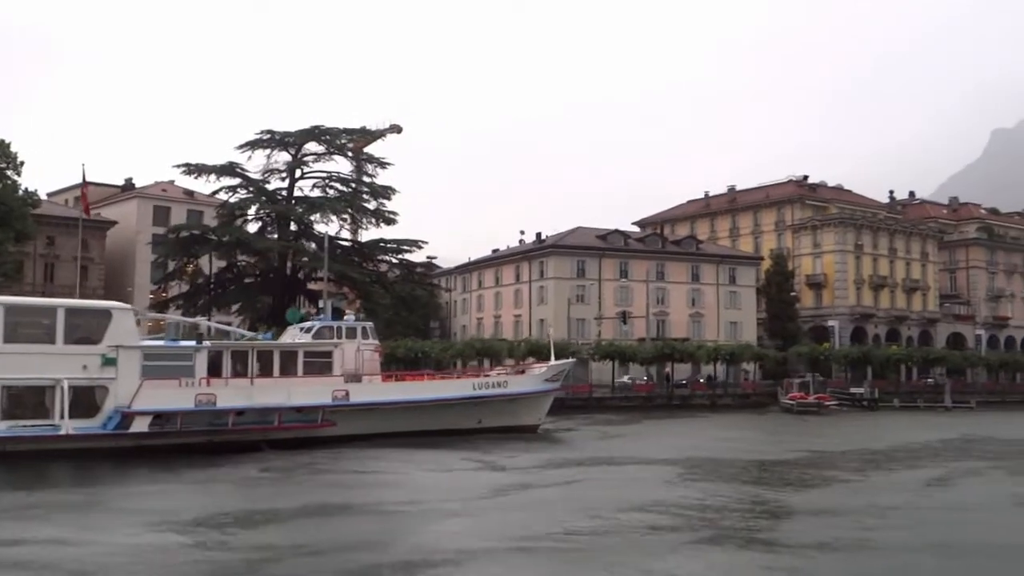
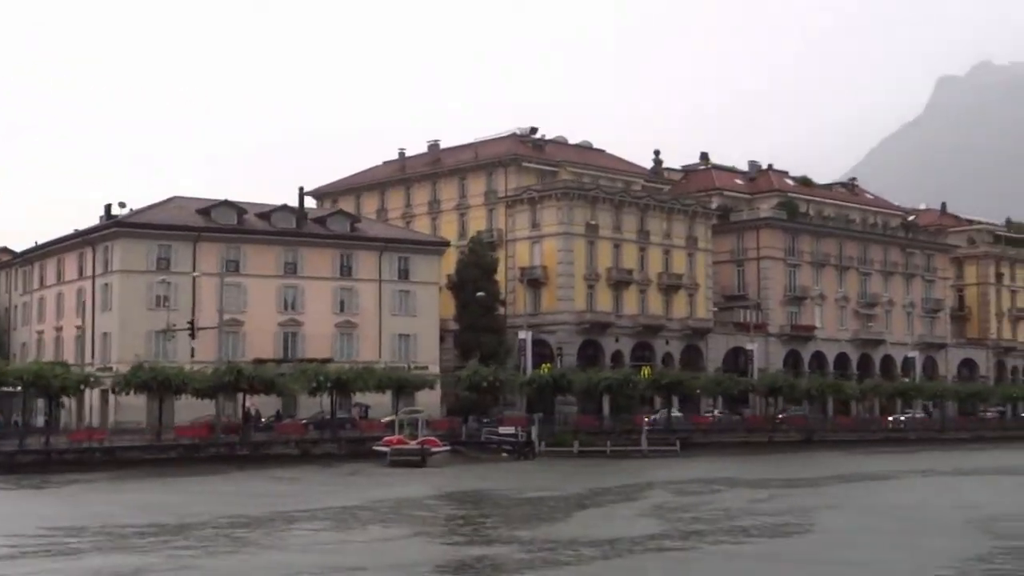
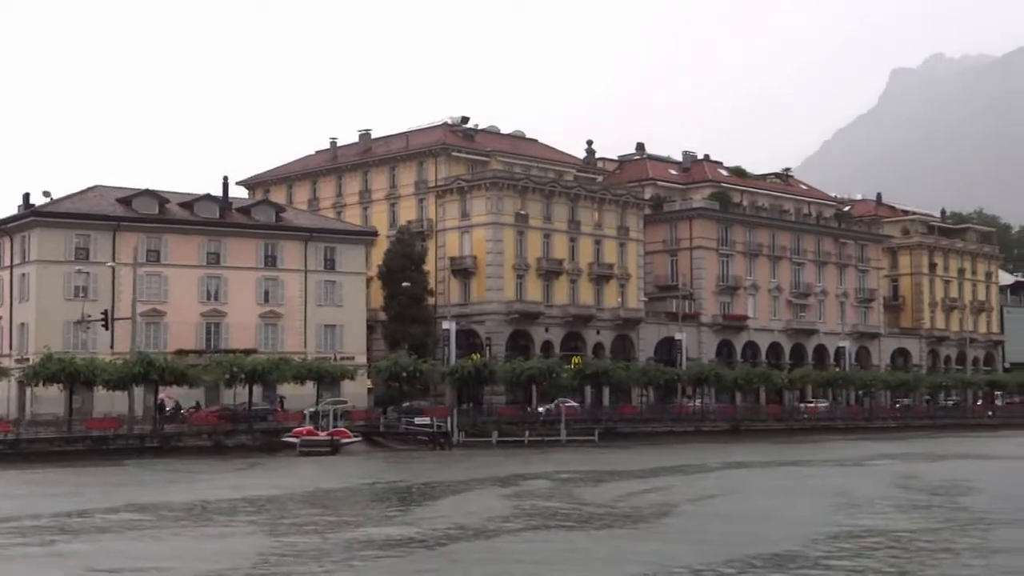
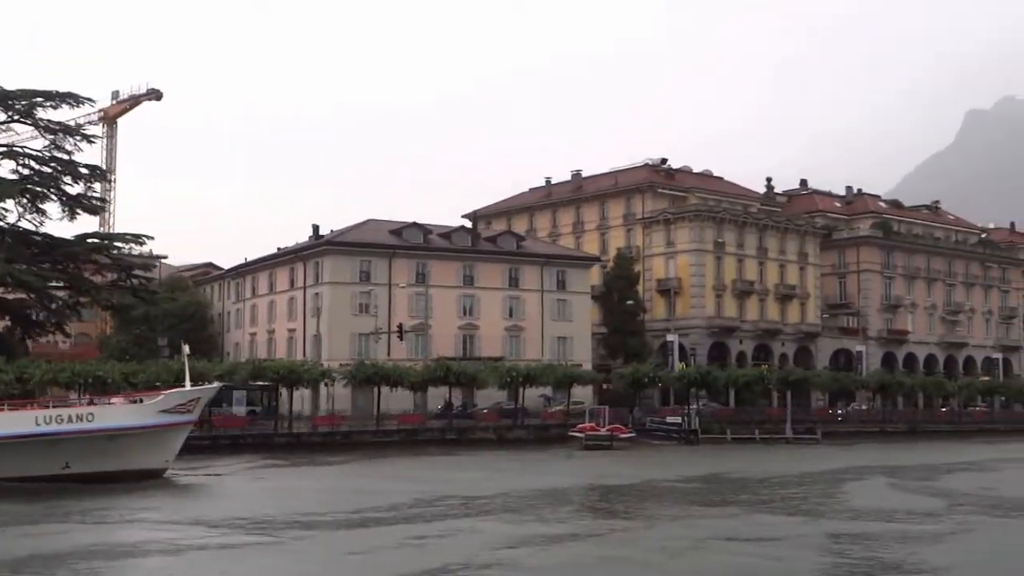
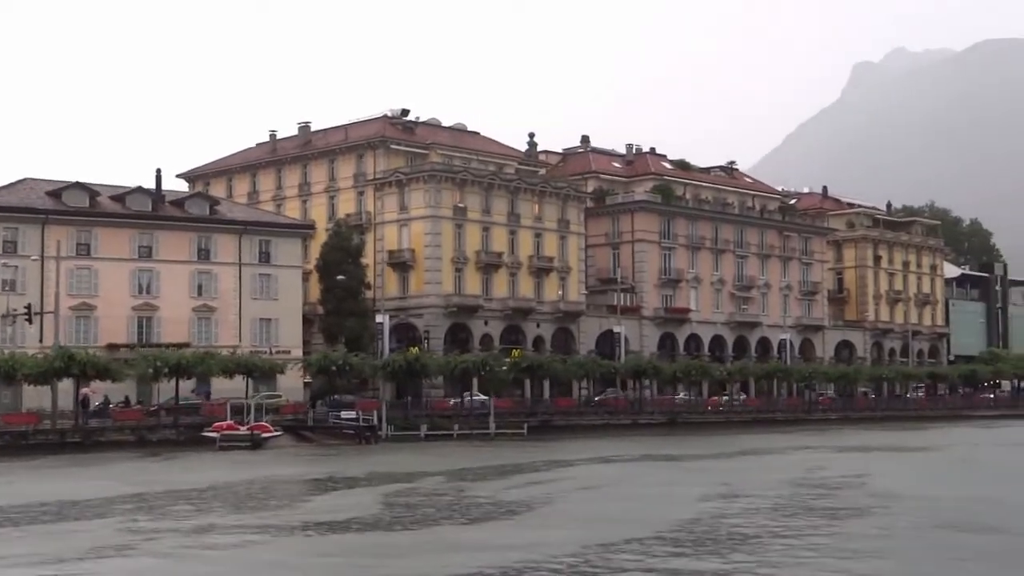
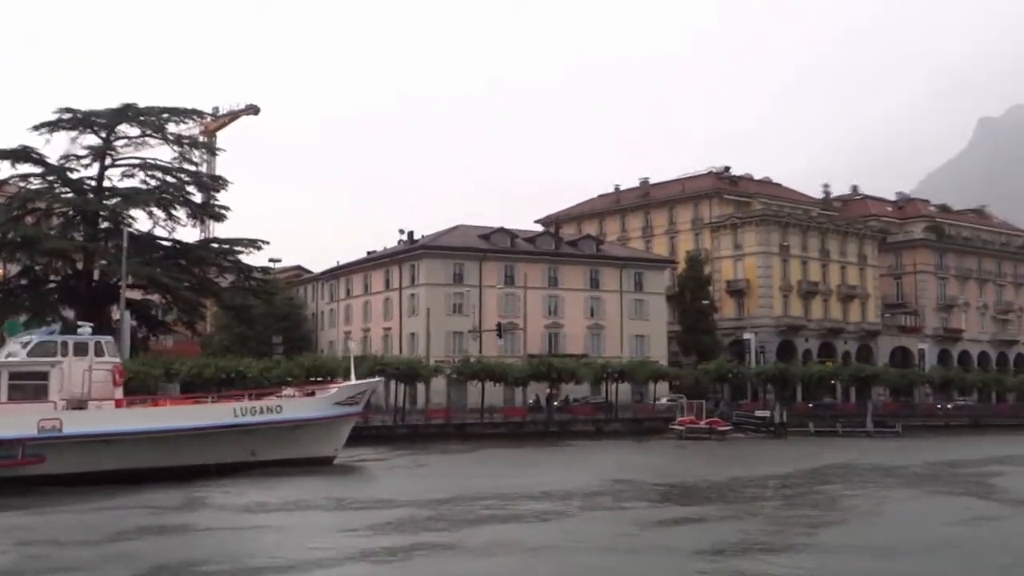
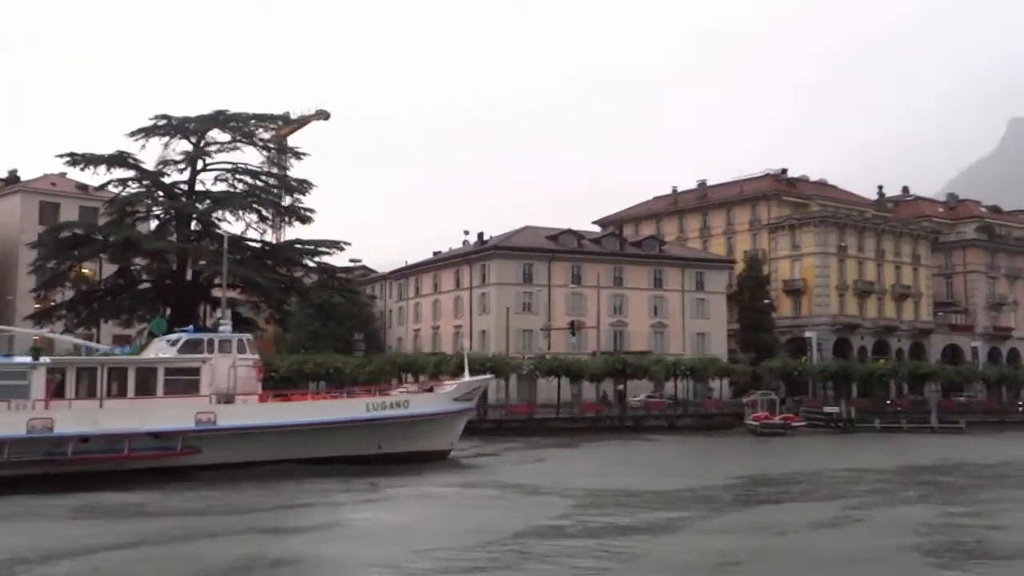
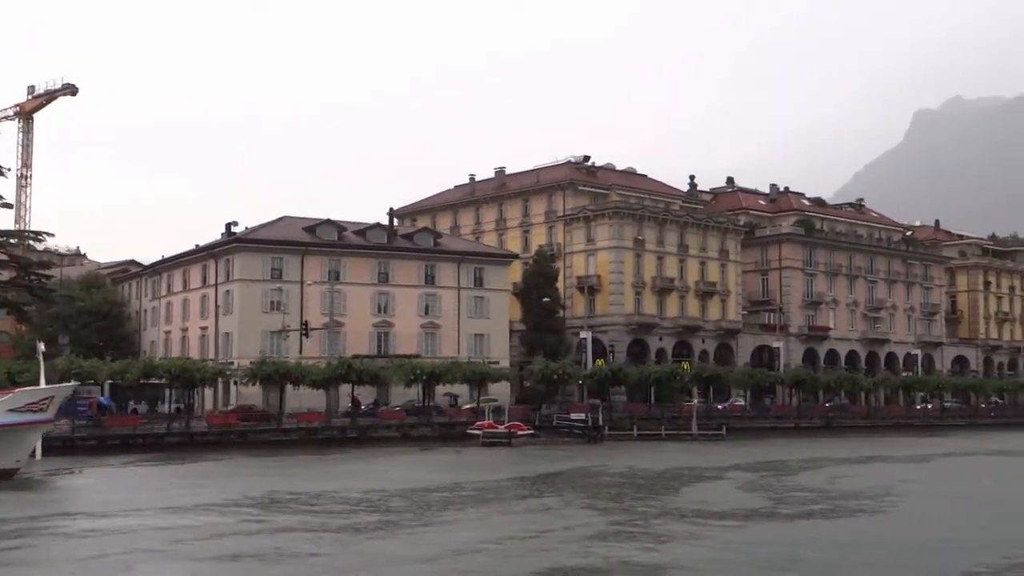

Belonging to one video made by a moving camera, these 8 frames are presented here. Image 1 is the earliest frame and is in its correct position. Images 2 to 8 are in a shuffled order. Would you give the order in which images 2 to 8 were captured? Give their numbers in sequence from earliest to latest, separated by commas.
7, 6, 4, 8, 2, 3, 5
